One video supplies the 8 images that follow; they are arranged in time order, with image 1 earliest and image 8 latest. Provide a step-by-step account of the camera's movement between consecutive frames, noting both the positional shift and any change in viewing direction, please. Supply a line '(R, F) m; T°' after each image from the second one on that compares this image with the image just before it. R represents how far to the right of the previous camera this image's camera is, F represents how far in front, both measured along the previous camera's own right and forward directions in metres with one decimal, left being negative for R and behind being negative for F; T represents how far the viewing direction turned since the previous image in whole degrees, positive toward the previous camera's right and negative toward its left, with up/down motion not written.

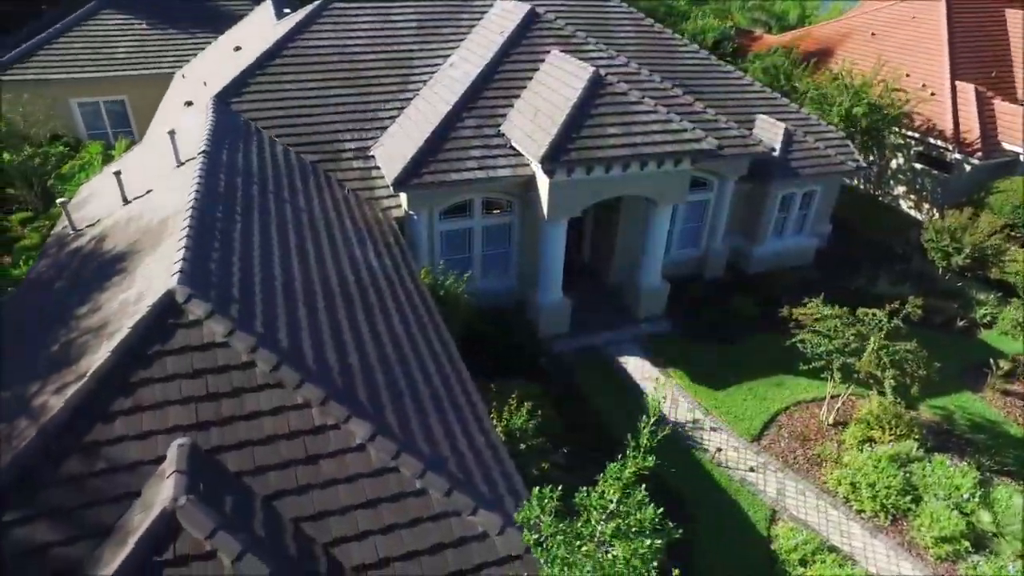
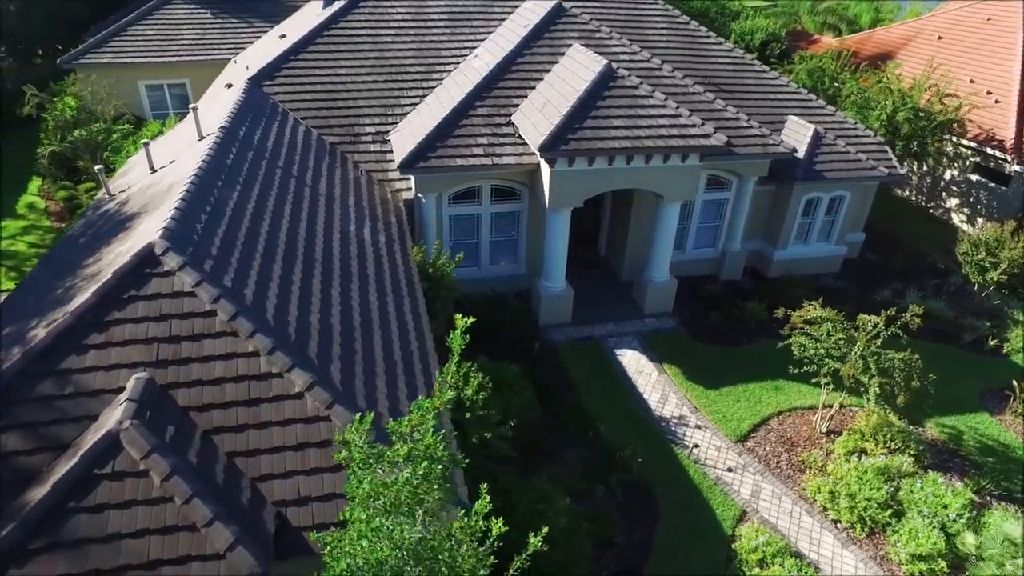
(+1.9, -0.3) m; -6°
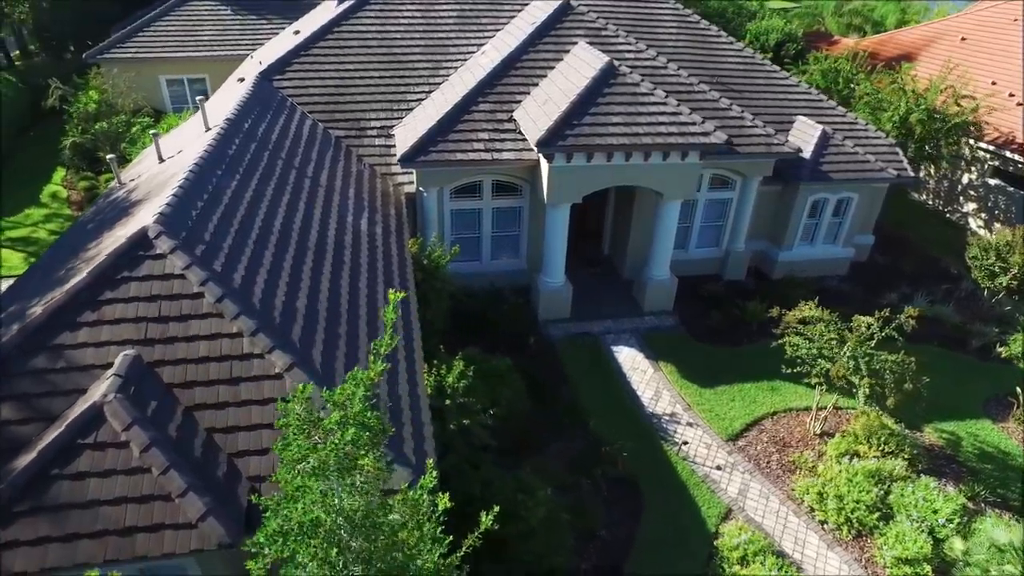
(+0.7, -0.2) m; -2°
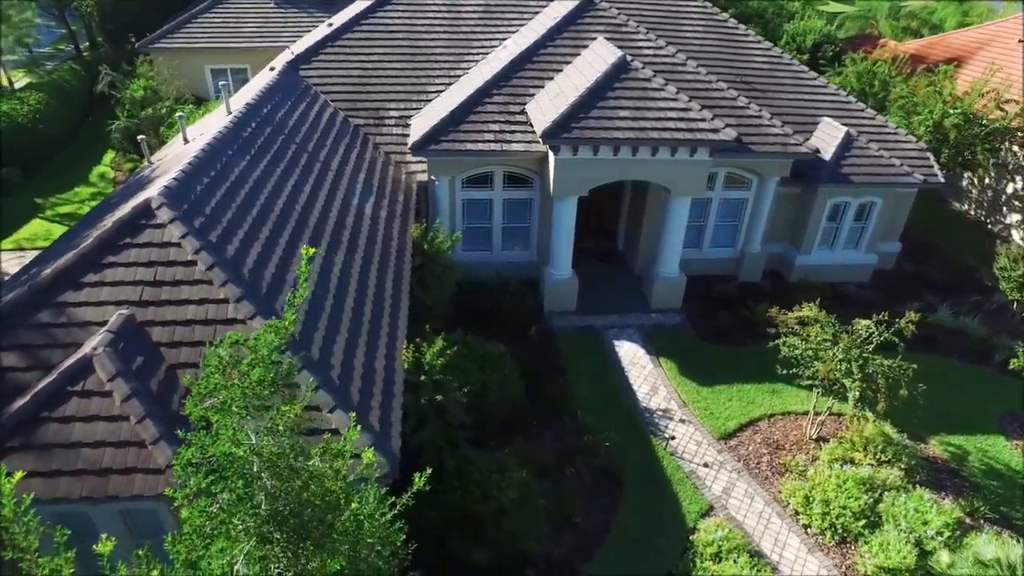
(+1.2, -0.2) m; -4°
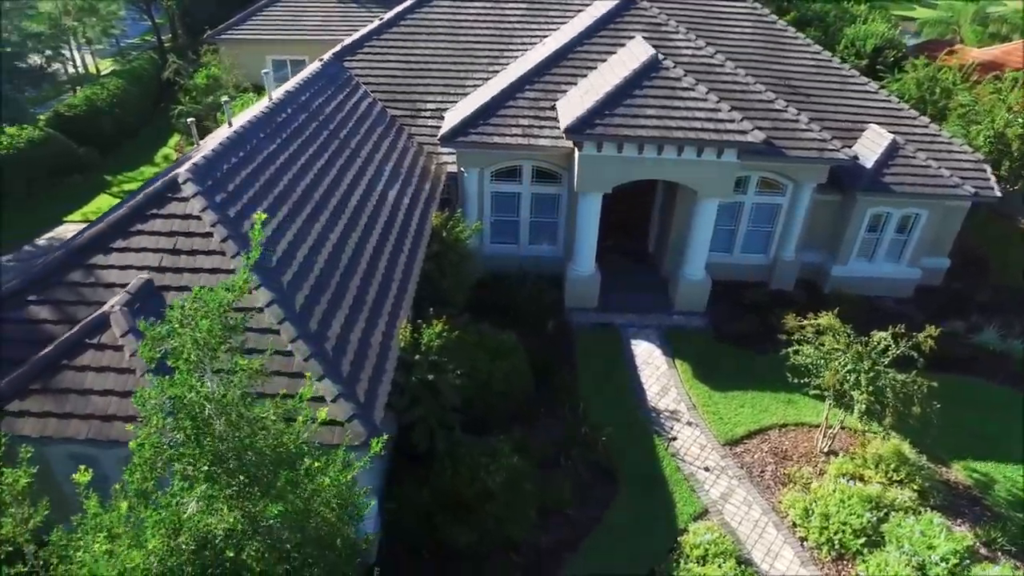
(+1.2, -0.2) m; -5°
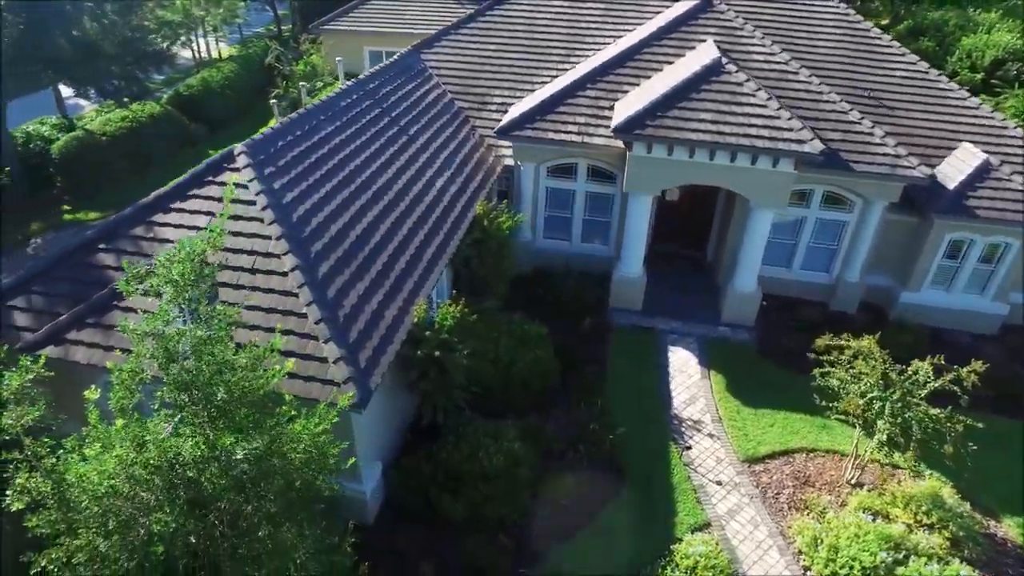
(+1.6, -0.2) m; -9°
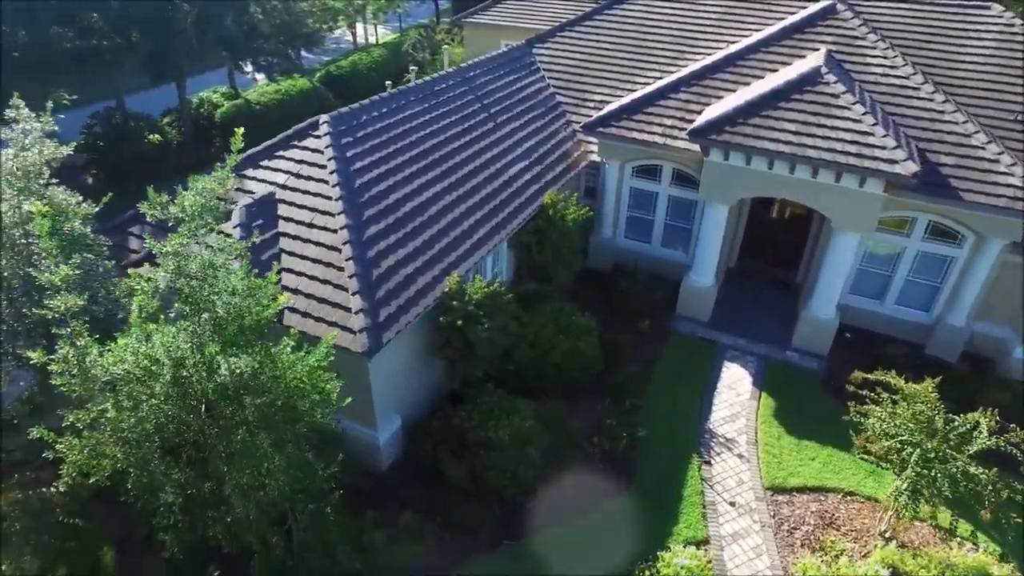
(+2.4, -0.2) m; -13°
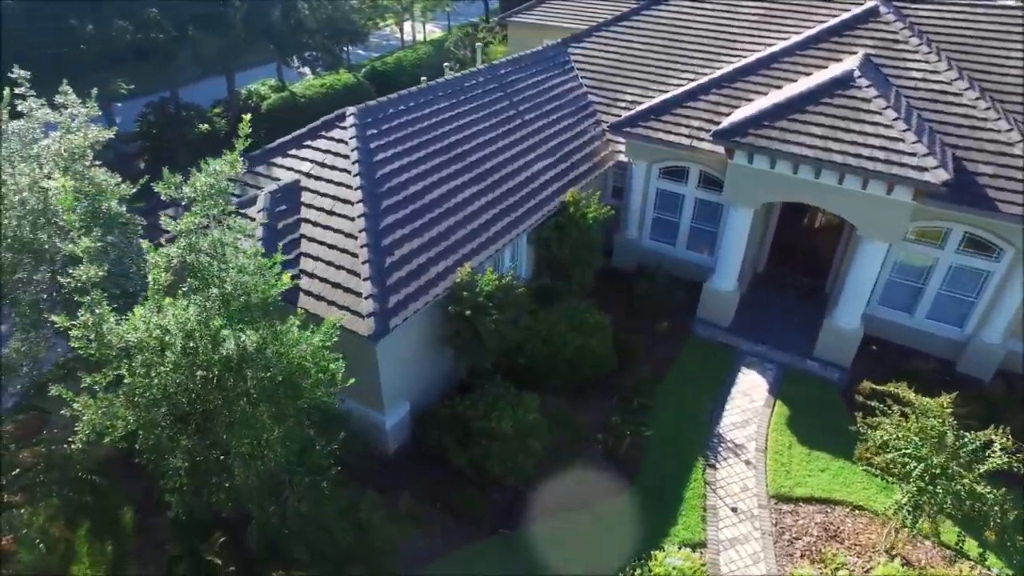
(+0.8, -0.2) m; -4°
